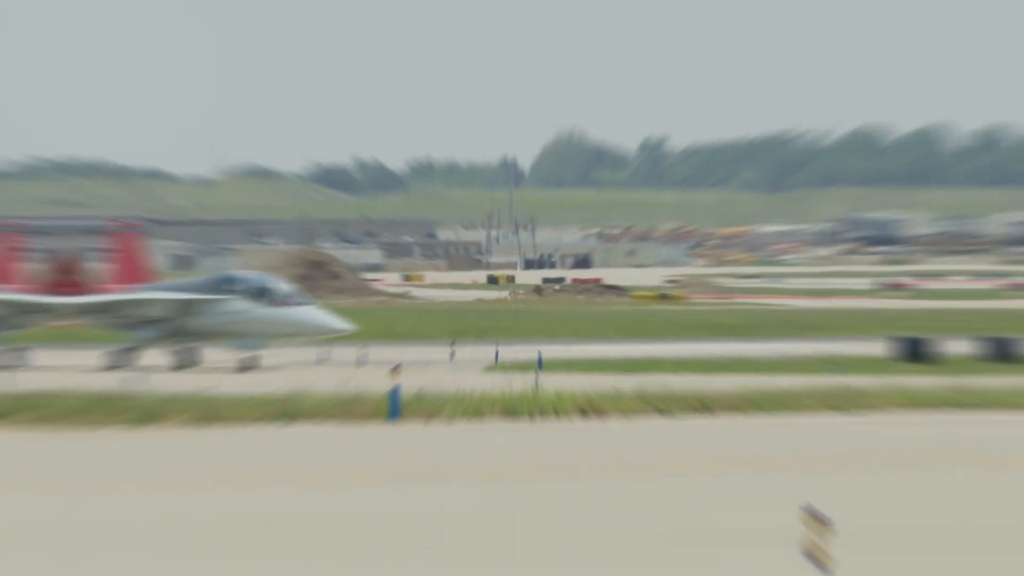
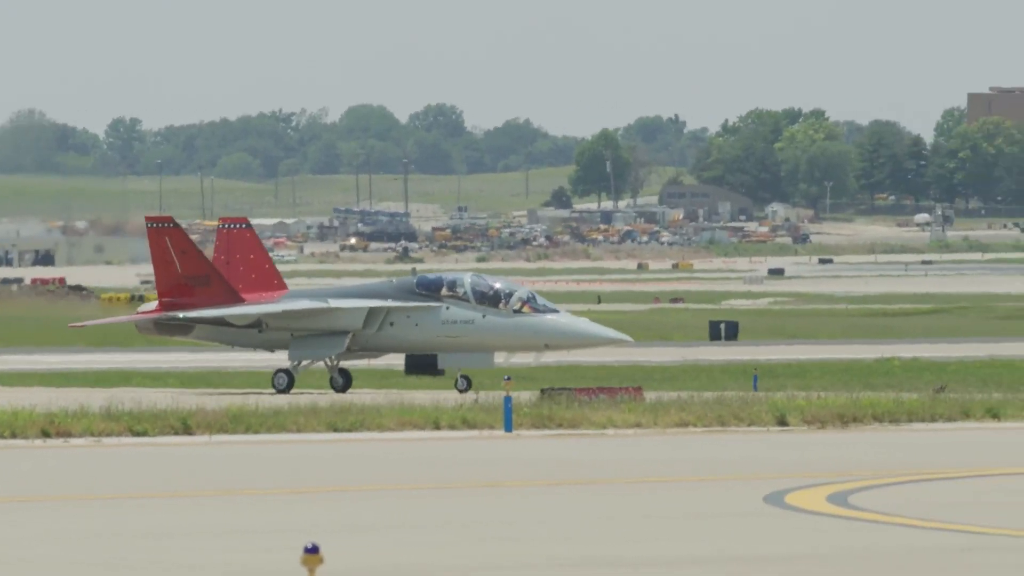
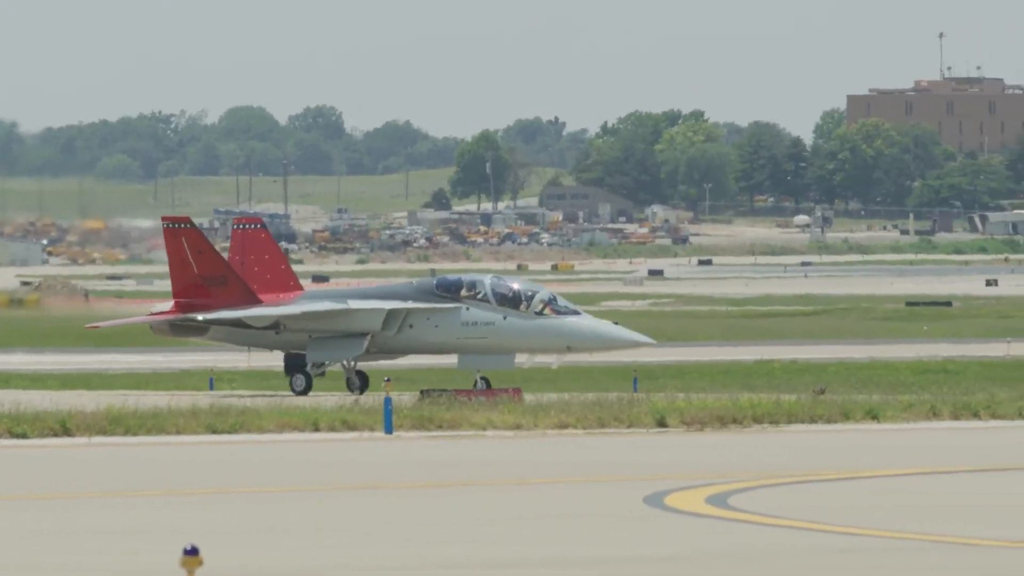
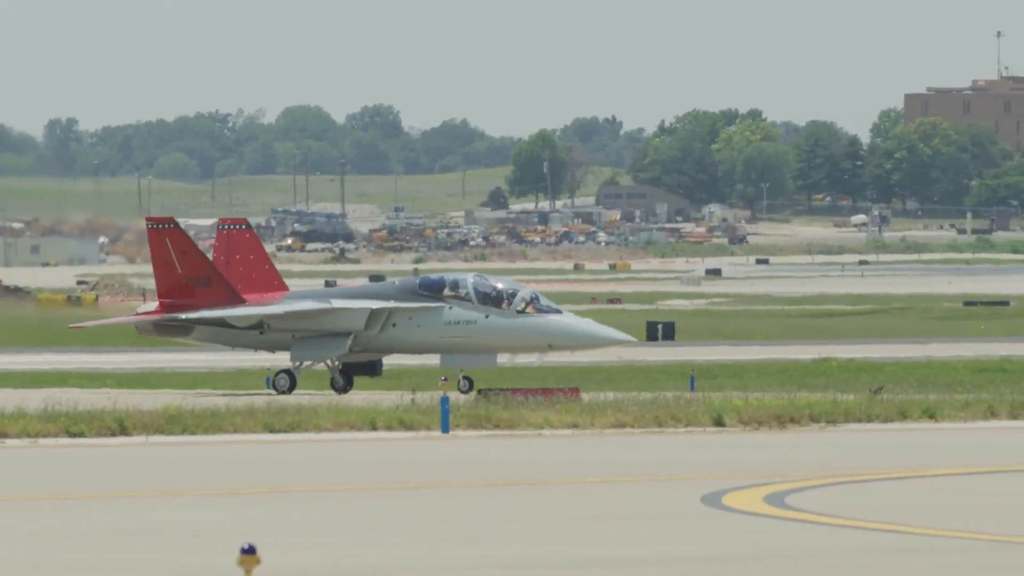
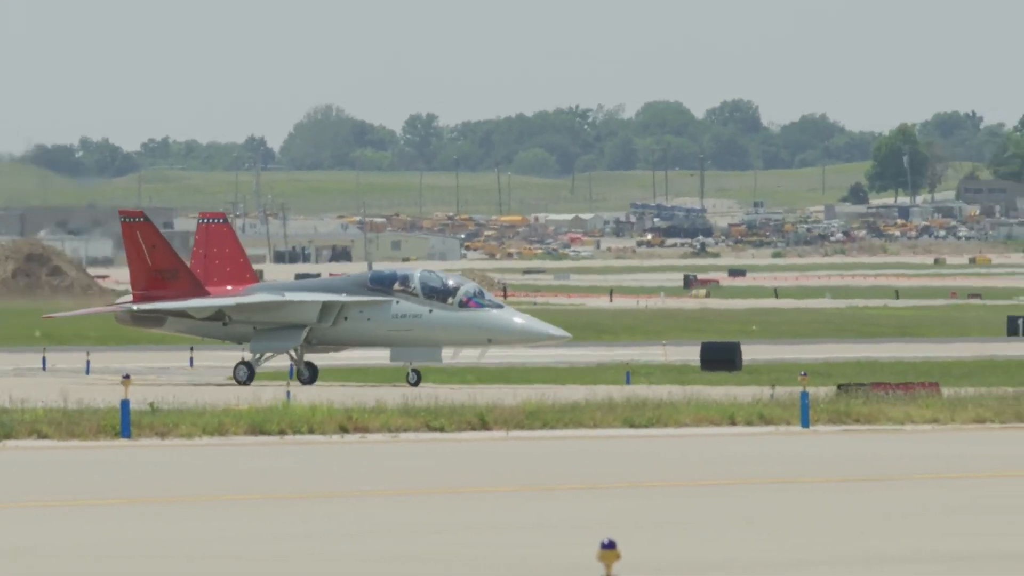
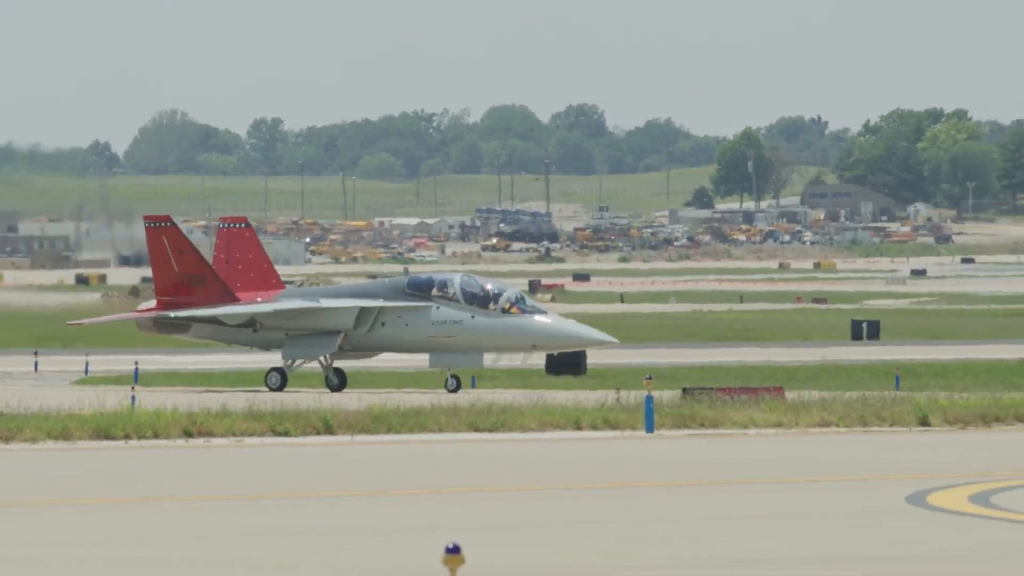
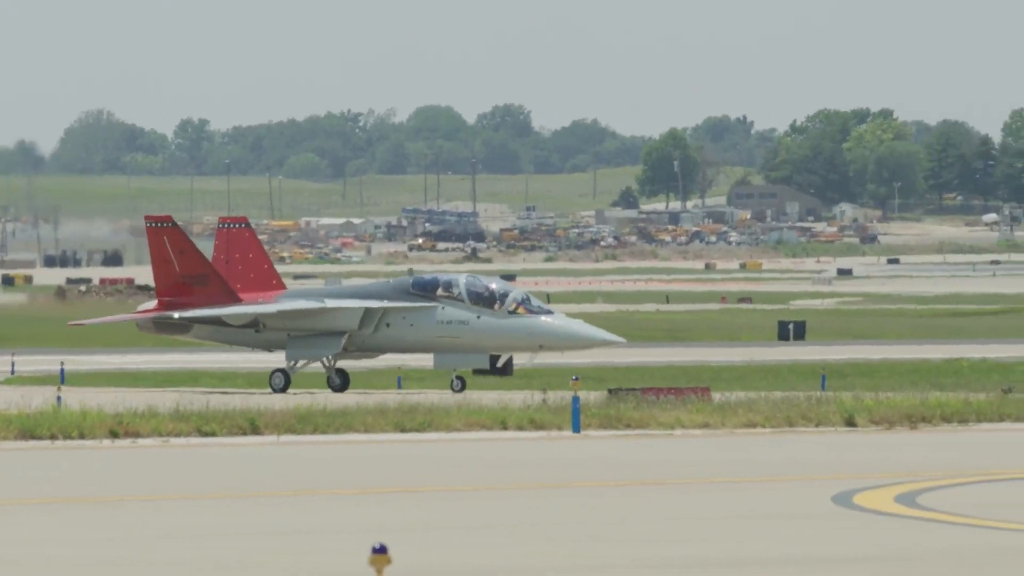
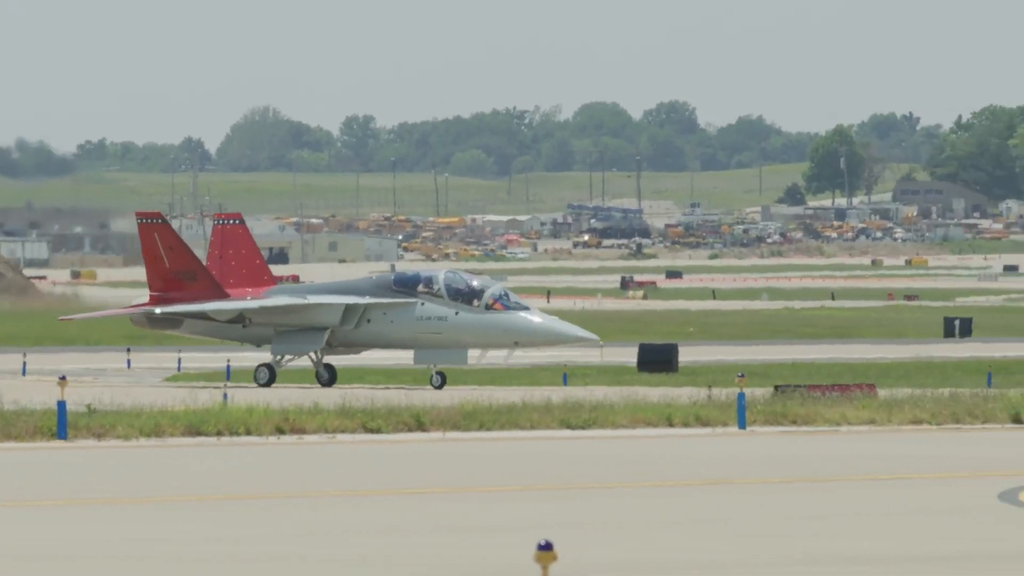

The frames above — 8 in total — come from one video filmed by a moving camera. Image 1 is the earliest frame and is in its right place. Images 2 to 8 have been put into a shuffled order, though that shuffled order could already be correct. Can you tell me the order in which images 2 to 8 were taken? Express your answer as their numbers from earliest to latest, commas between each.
5, 8, 6, 7, 2, 4, 3
